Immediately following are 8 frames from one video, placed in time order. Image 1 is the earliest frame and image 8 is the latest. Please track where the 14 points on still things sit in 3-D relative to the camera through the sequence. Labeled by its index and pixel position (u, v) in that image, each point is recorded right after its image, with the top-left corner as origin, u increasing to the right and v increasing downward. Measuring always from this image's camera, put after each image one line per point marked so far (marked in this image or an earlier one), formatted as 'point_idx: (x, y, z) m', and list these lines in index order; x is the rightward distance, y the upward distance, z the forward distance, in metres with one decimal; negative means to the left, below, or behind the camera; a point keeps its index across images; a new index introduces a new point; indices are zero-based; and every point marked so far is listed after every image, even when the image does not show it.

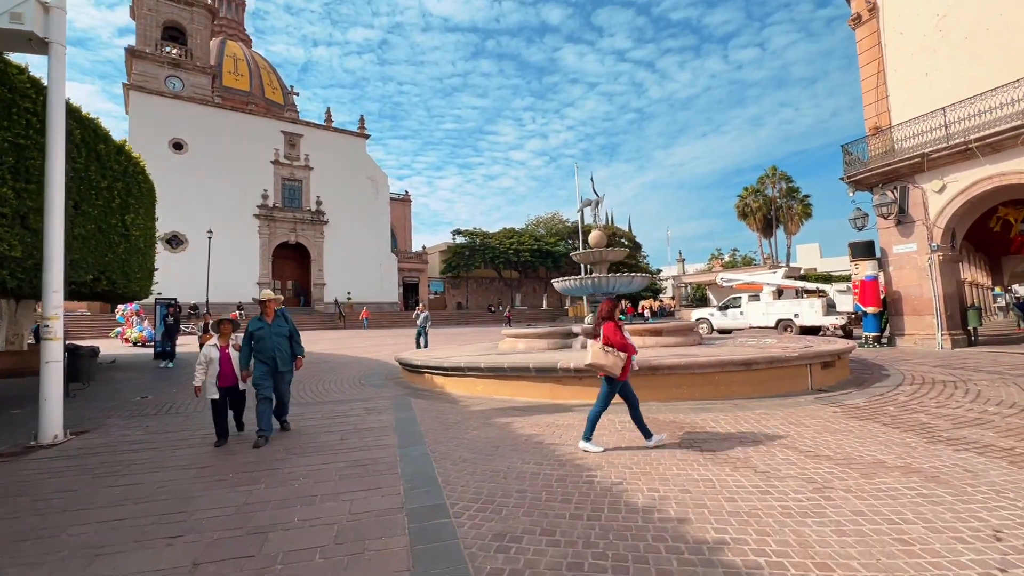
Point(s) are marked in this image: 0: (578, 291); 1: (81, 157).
0: (+1.4, -0.1, +10.5) m
1: (-6.8, +2.1, +7.5) m
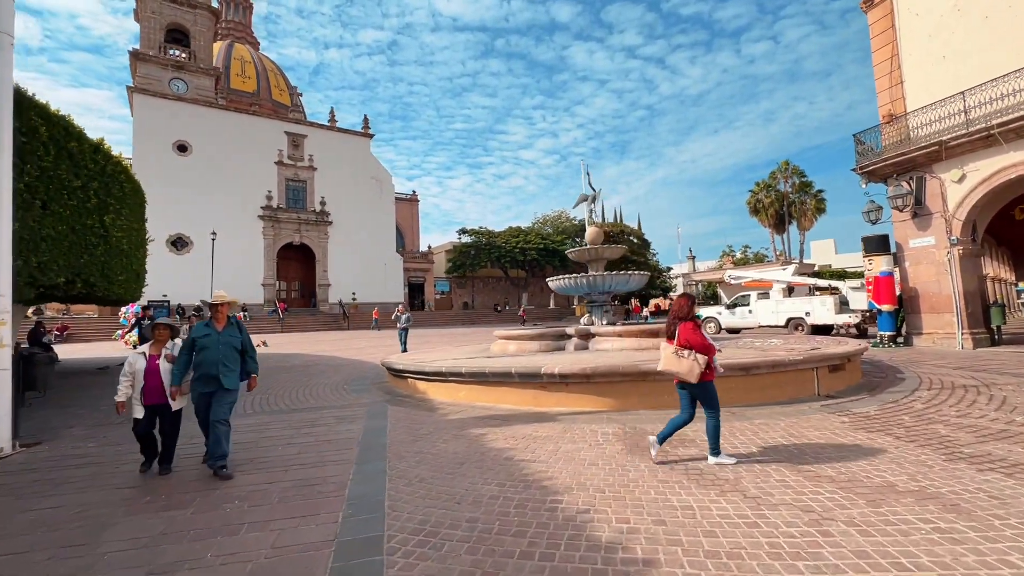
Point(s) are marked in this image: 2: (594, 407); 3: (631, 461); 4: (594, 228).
0: (+1.3, -0.1, +10.1) m
1: (-7.0, +2.0, +7.3) m
2: (+1.0, -1.5, +6.0) m
3: (+1.0, -1.5, +4.0) m
4: (+1.8, +1.3, +10.5) m
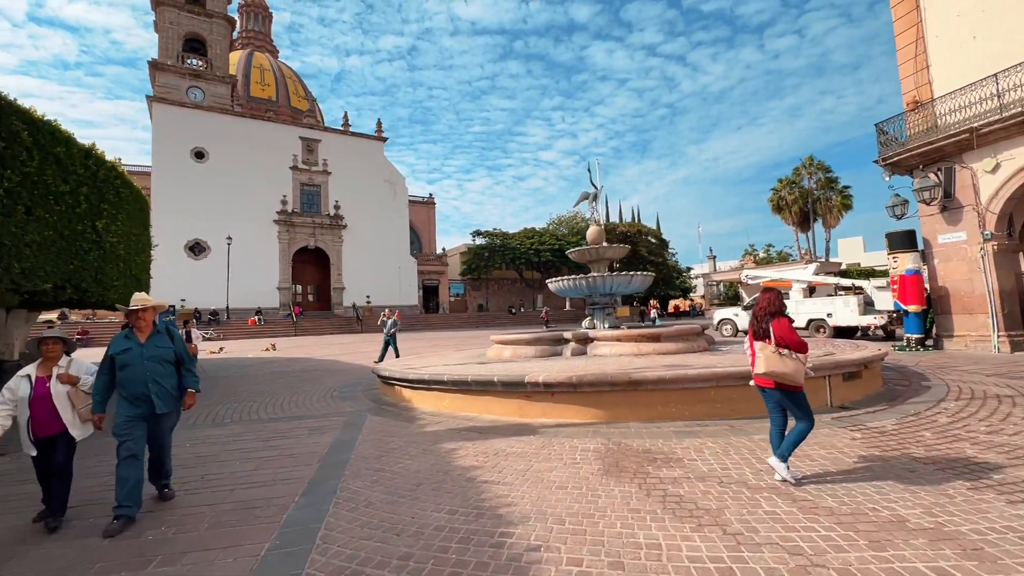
0: (+1.2, -0.1, +9.6) m
1: (-7.2, +1.9, +7.2) m
2: (+0.8, -1.5, +5.6) m
3: (+0.7, -1.5, +3.6) m
4: (+1.8, +1.3, +10.0) m
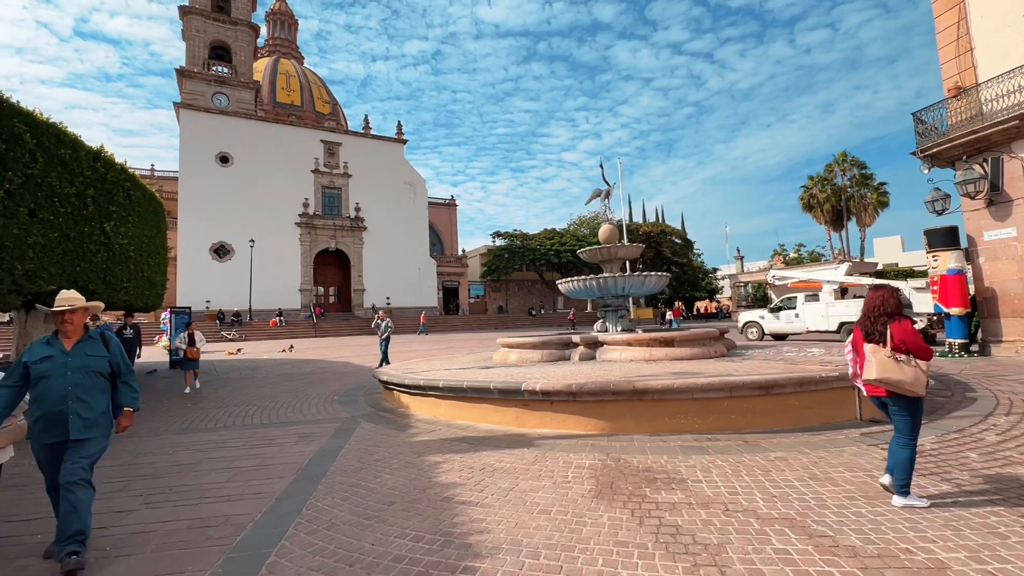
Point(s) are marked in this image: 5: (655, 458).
0: (+1.4, -0.1, +9.2) m
1: (-7.2, +1.9, +7.2) m
2: (+0.8, -1.5, +5.2) m
3: (+0.5, -1.5, +3.2) m
4: (+1.9, +1.2, +9.6) m
5: (+1.3, -1.5, +4.3) m
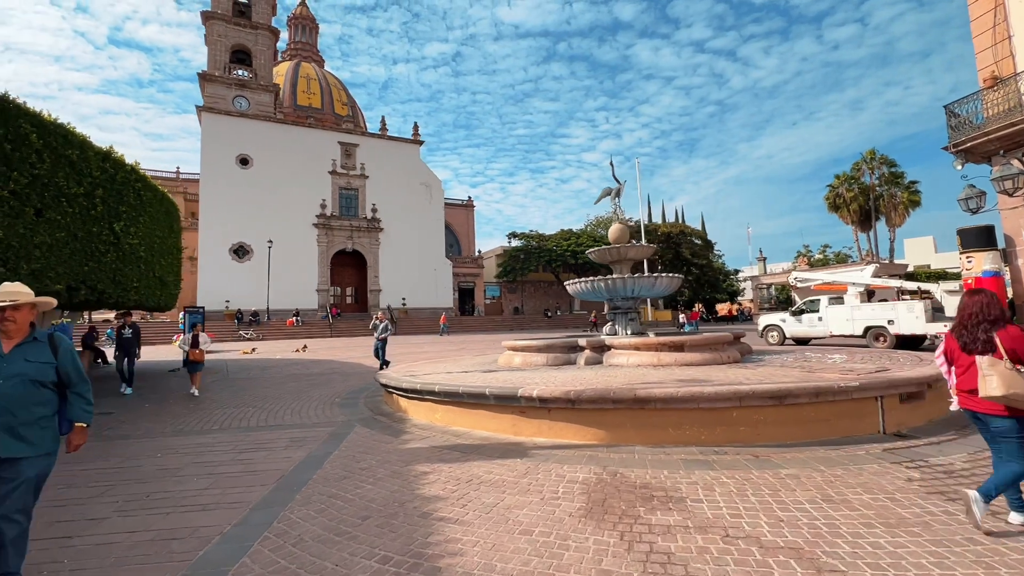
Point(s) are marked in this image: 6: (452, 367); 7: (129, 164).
0: (+1.5, -0.2, +8.9) m
1: (-7.1, +1.9, +7.3) m
2: (+0.7, -1.6, +4.9) m
3: (+0.4, -1.5, +3.0) m
4: (+2.1, +1.2, +9.3) m
5: (+1.2, -1.5, +4.0) m
6: (-1.0, -1.4, +8.2) m
7: (-7.6, +2.5, +9.5) m
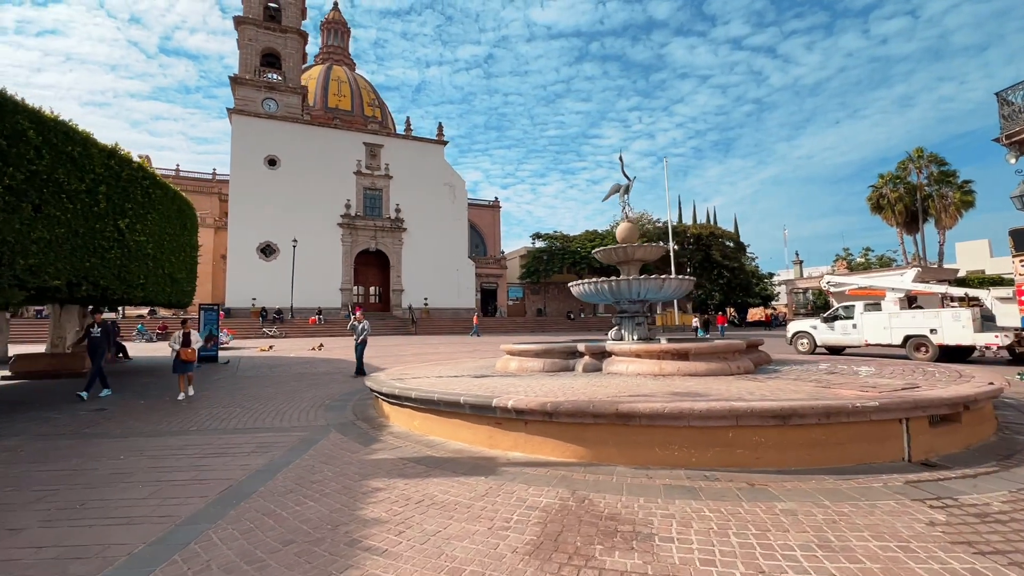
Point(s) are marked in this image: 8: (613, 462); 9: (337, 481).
0: (+1.5, -0.2, +8.4) m
1: (-7.2, +2.0, +7.3) m
2: (+0.4, -1.6, +4.5) m
3: (0.0, -1.5, +2.5) m
4: (+2.1, +1.2, +8.7) m
5: (+0.9, -1.5, +3.5) m
6: (-1.1, -1.4, +7.9) m
7: (-7.5, +2.5, +9.6) m
8: (+0.9, -1.6, +4.3) m
9: (-1.5, -1.6, +4.1) m
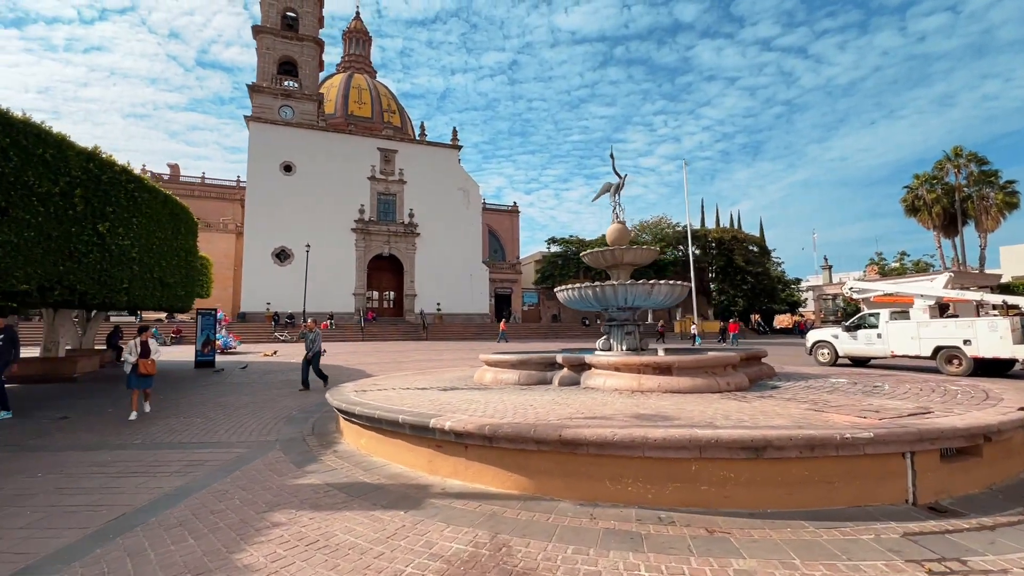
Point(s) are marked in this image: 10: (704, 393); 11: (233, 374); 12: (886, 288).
0: (+1.1, -0.3, +7.8) m
1: (-7.6, +1.9, +7.2) m
2: (-0.1, -1.6, +3.9) m
3: (-0.6, -1.5, +2.0) m
4: (+1.8, +1.1, +8.1) m
5: (+0.3, -1.6, +2.9) m
6: (-1.5, -1.5, +7.4) m
7: (-7.8, +2.4, +9.5) m
8: (+0.4, -1.6, +3.7) m
9: (-2.0, -1.7, +3.6) m
10: (+2.2, -1.2, +5.5) m
11: (-7.6, -2.3, +13.0) m
12: (+11.1, 0.0, +14.1) m
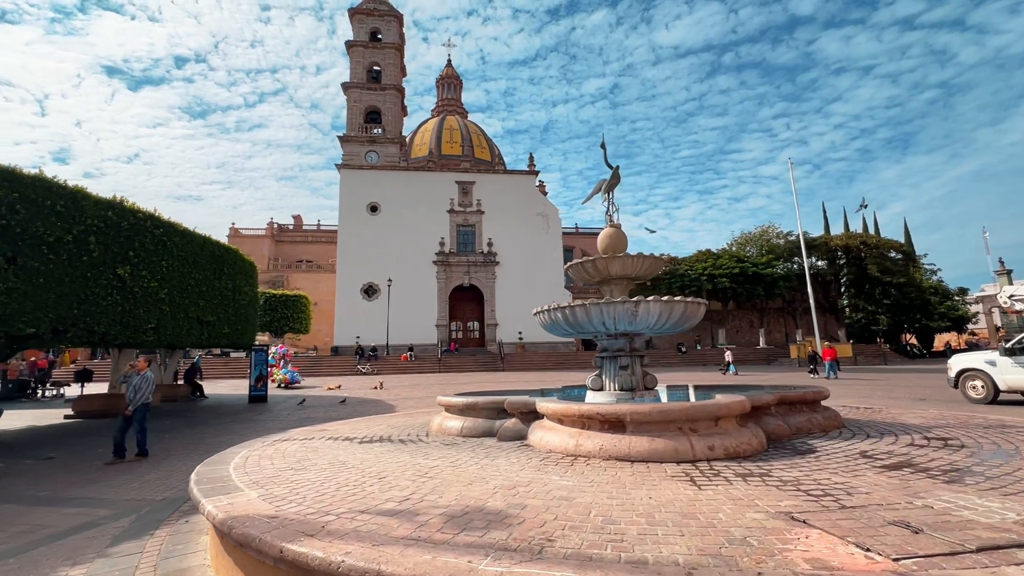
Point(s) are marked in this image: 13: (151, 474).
0: (+0.6, -0.6, +6.2) m
1: (-8.0, +1.2, +7.7) m
2: (-1.4, -1.8, +2.6) m
3: (-2.4, -1.6, +0.9) m
4: (+1.3, +0.8, +6.4) m
5: (-1.3, -1.7, +1.6) m
6: (-1.9, -1.9, +6.3) m
7: (-7.7, +1.6, +10.0) m
8: (-1.0, -1.7, +2.3) m
9: (-3.4, -1.9, +2.8) m
10: (+1.2, -1.3, +3.7) m
11: (-6.5, -3.3, +13.1) m
12: (+11.8, -0.1, +10.0) m
13: (-4.7, -2.4, +6.2) m
